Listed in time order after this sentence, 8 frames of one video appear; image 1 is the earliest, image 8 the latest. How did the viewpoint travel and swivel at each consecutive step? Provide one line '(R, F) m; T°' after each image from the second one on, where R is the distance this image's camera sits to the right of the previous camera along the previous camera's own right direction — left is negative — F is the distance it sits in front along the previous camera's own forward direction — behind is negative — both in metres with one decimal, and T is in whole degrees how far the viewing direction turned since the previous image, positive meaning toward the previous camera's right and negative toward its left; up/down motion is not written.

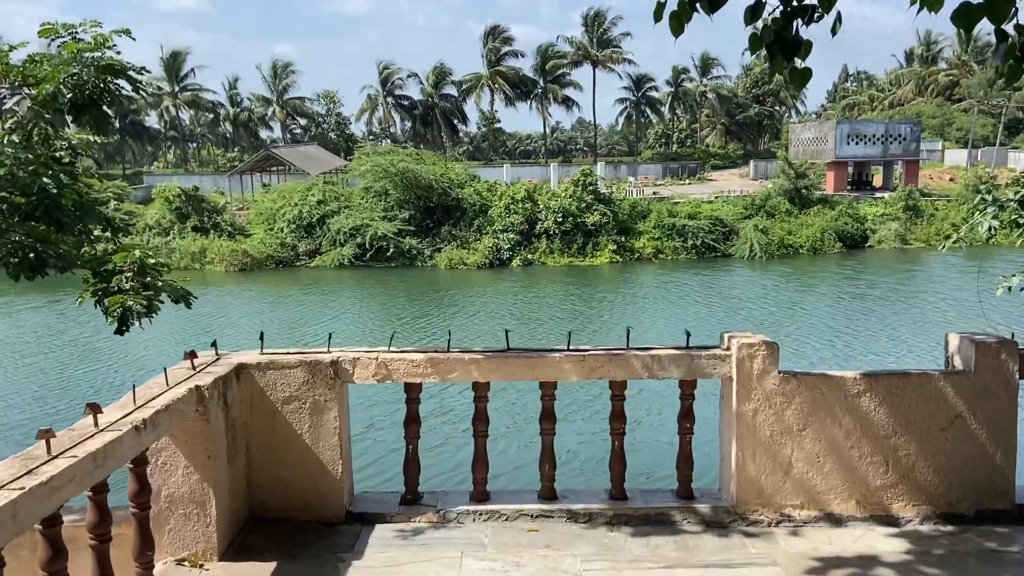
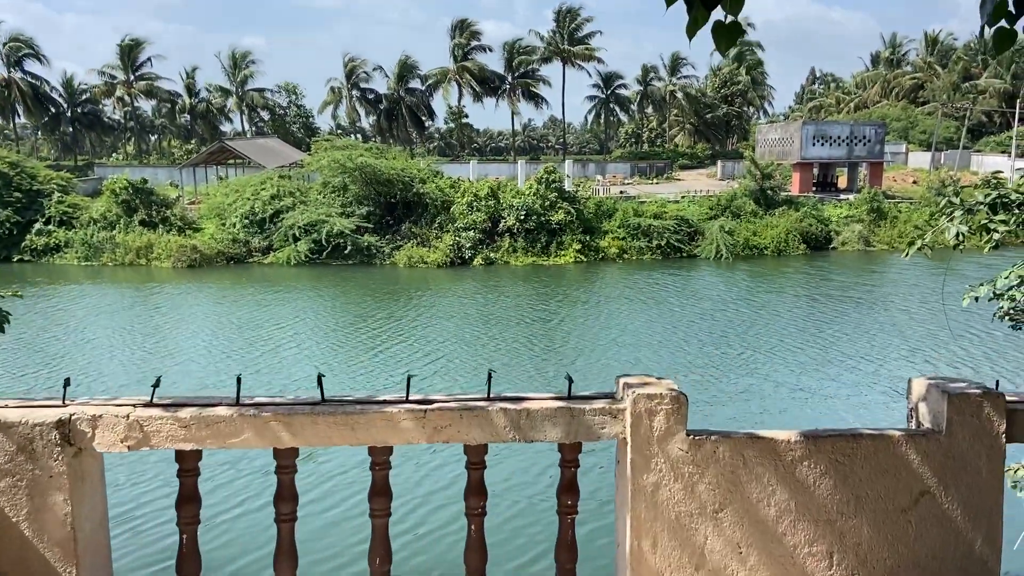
(+0.4, +0.7) m; +2°
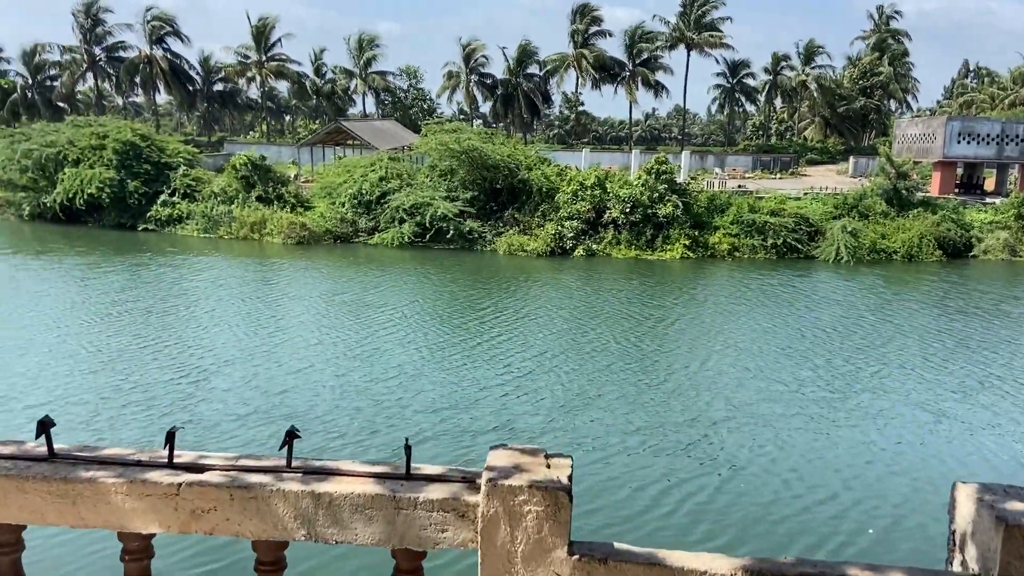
(+0.5, +0.7) m; -8°
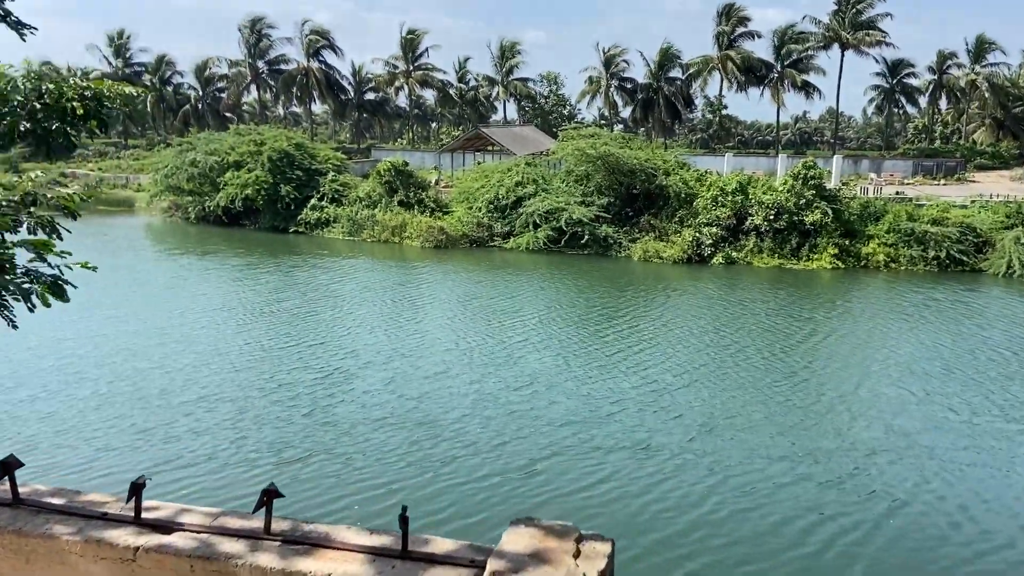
(+0.2, +0.3) m; -10°
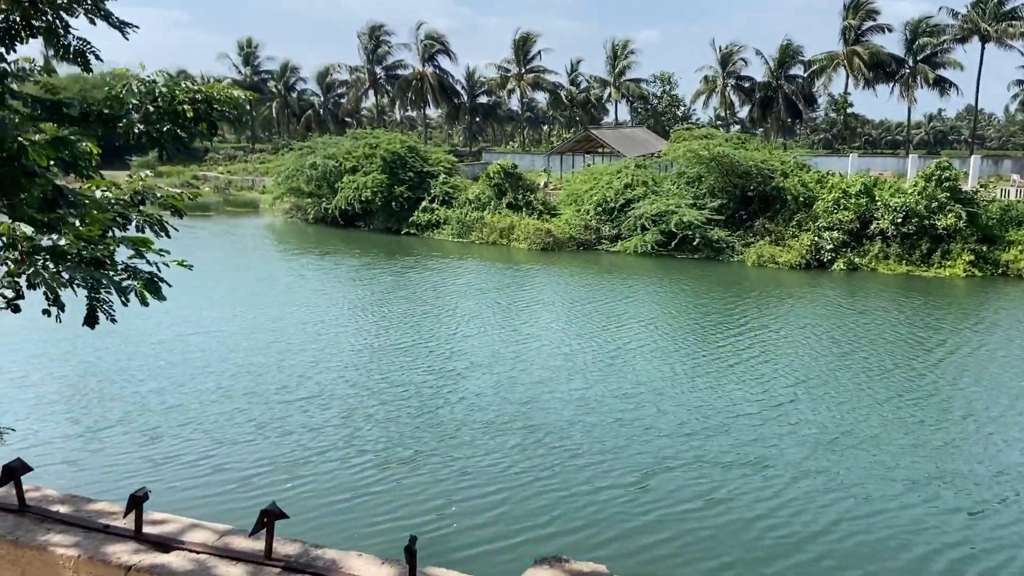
(+0.1, +0.2) m; -8°
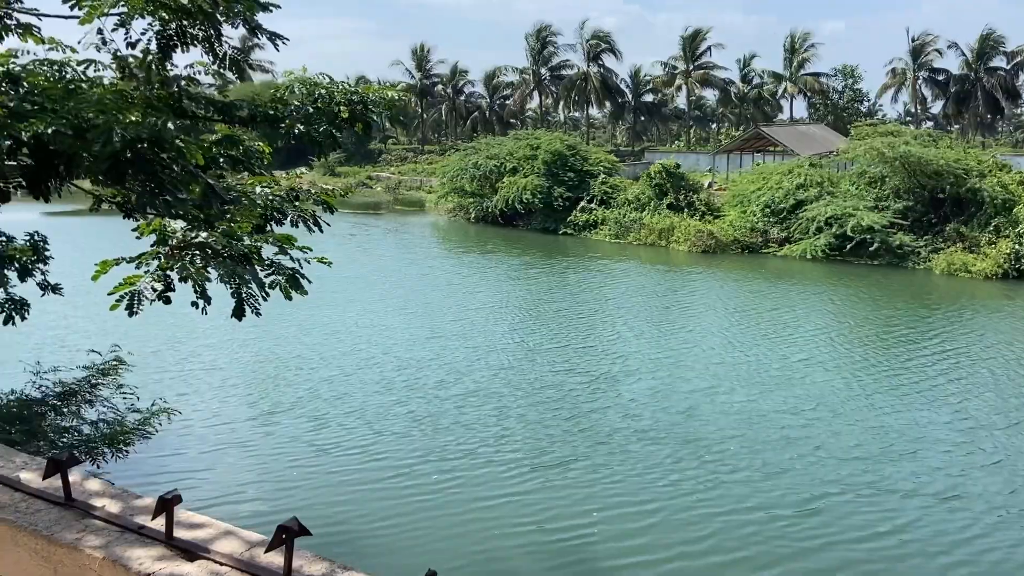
(+0.1, +0.2) m; -11°
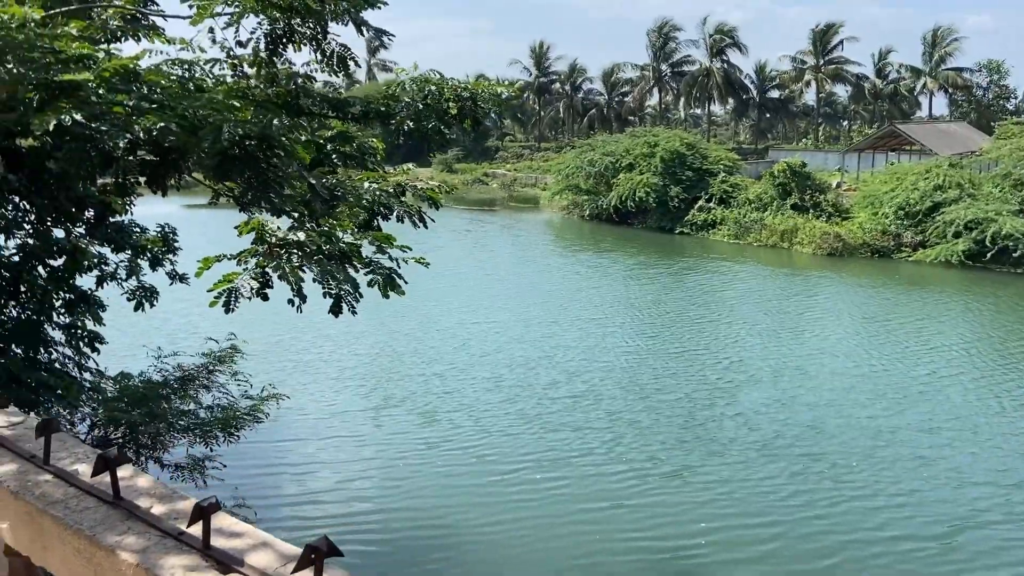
(+0.1, +0.1) m; -8°
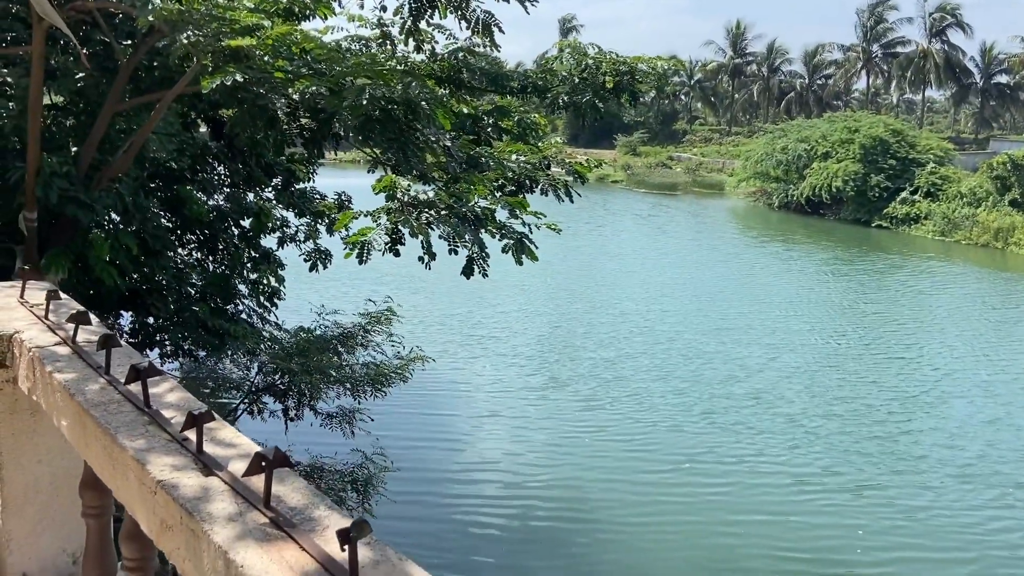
(+0.3, +0.1) m; -13°
